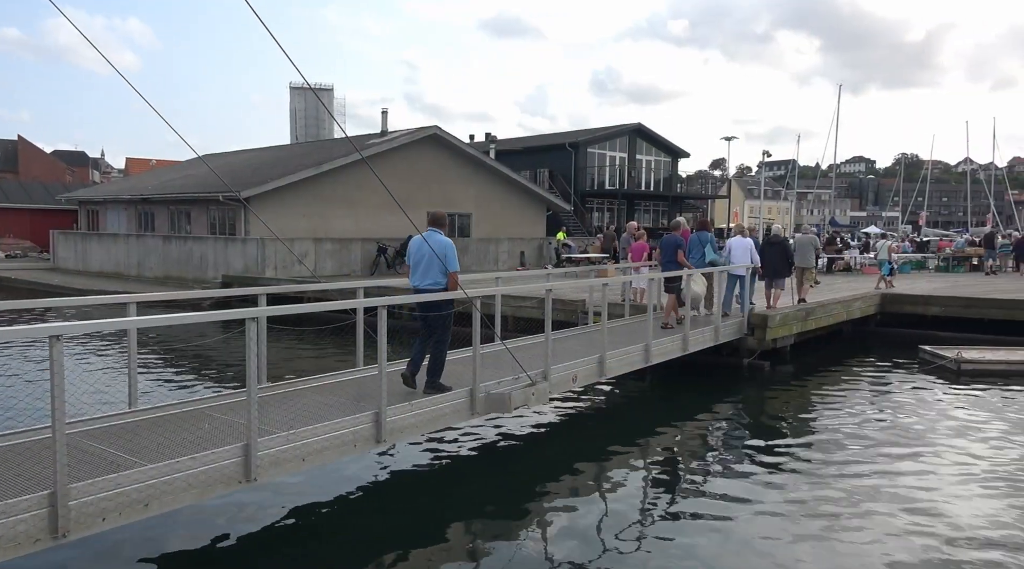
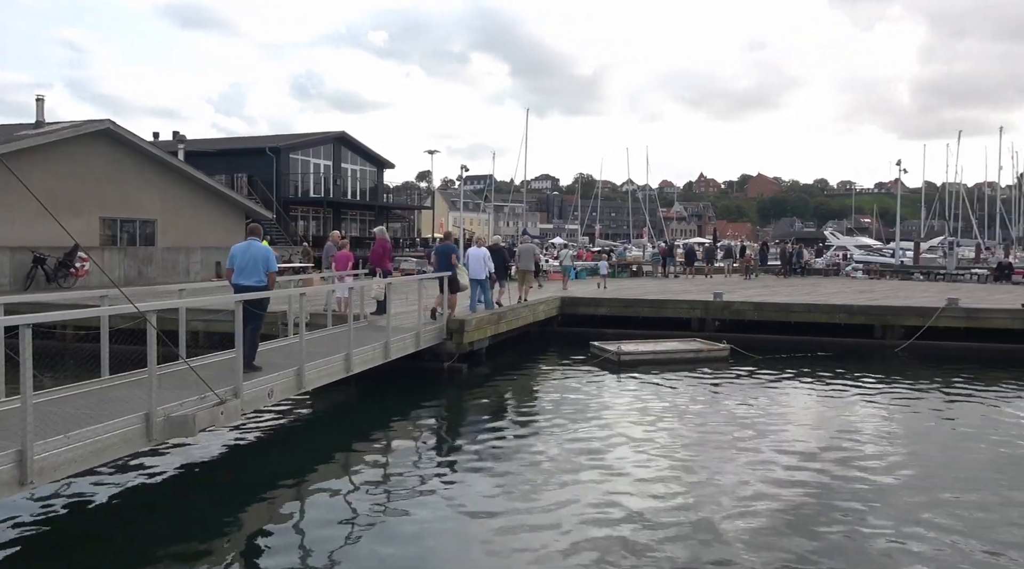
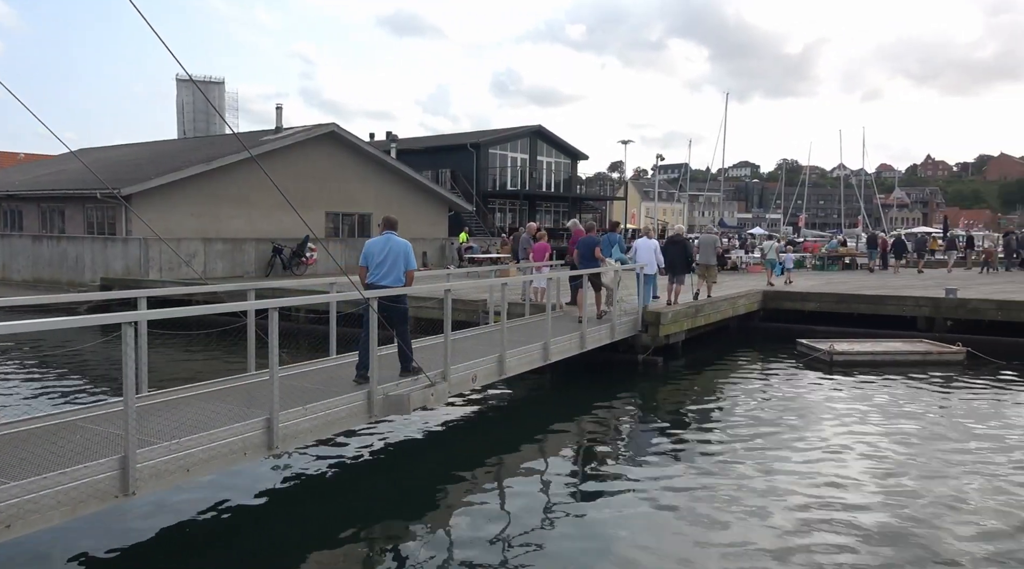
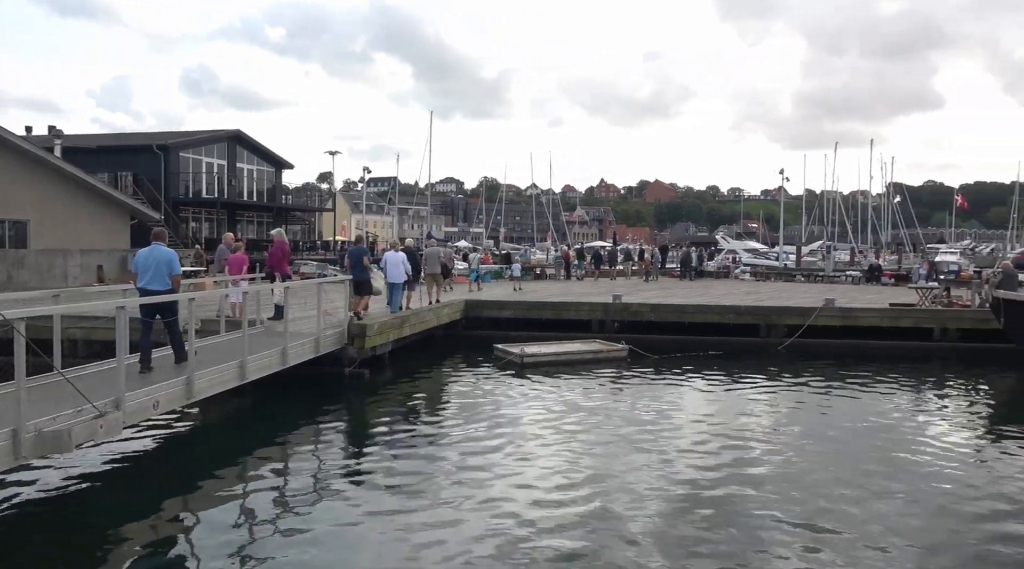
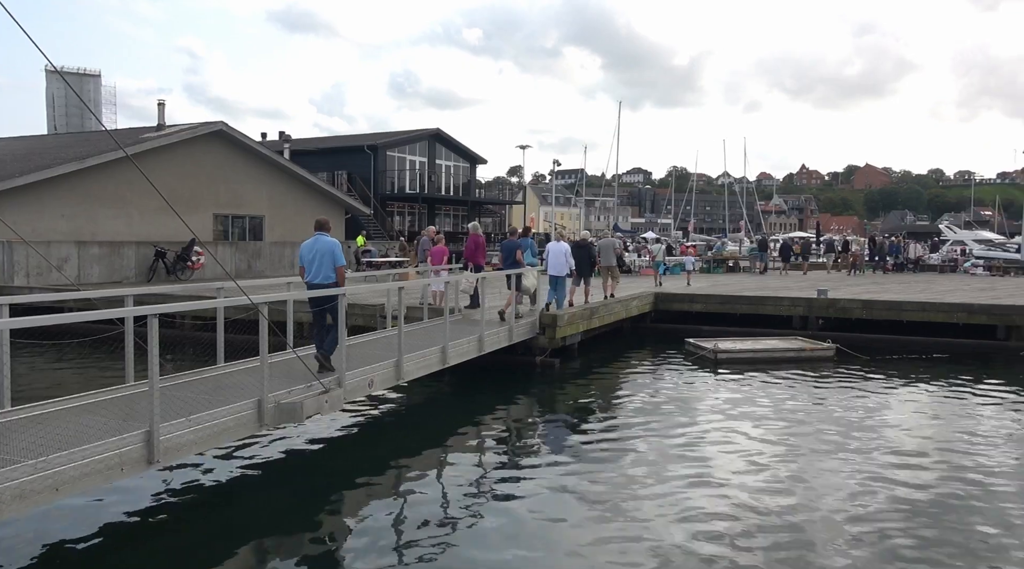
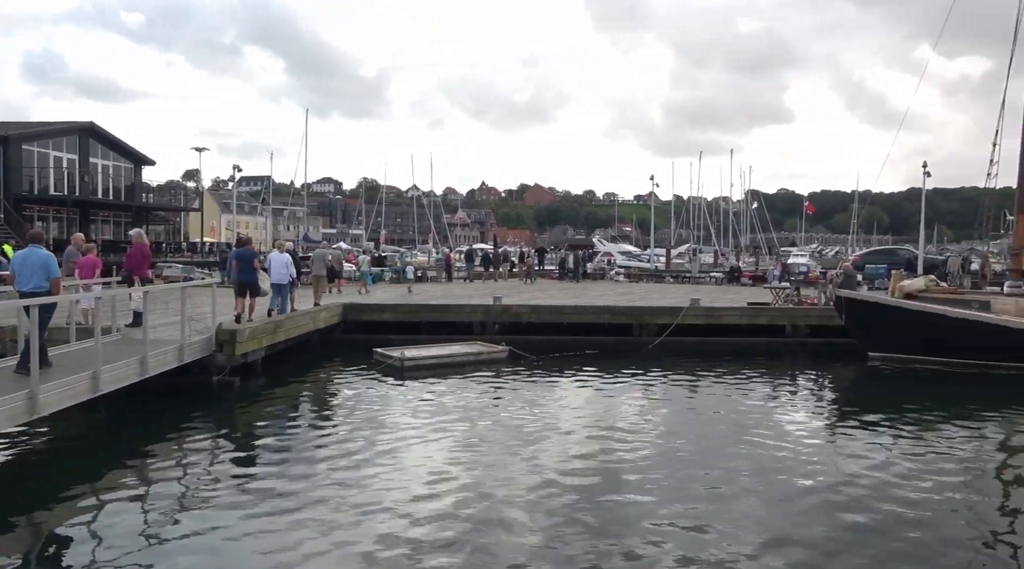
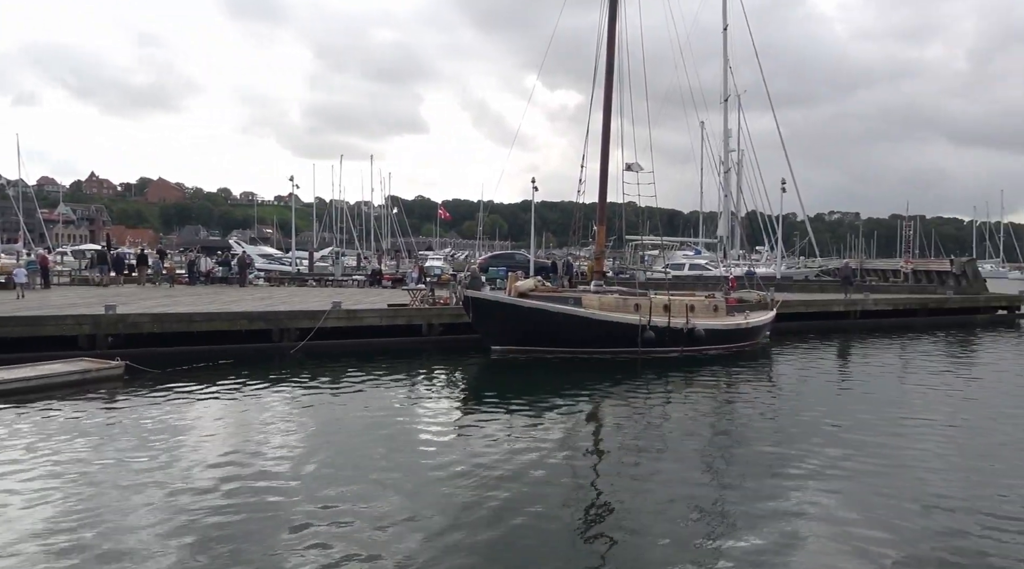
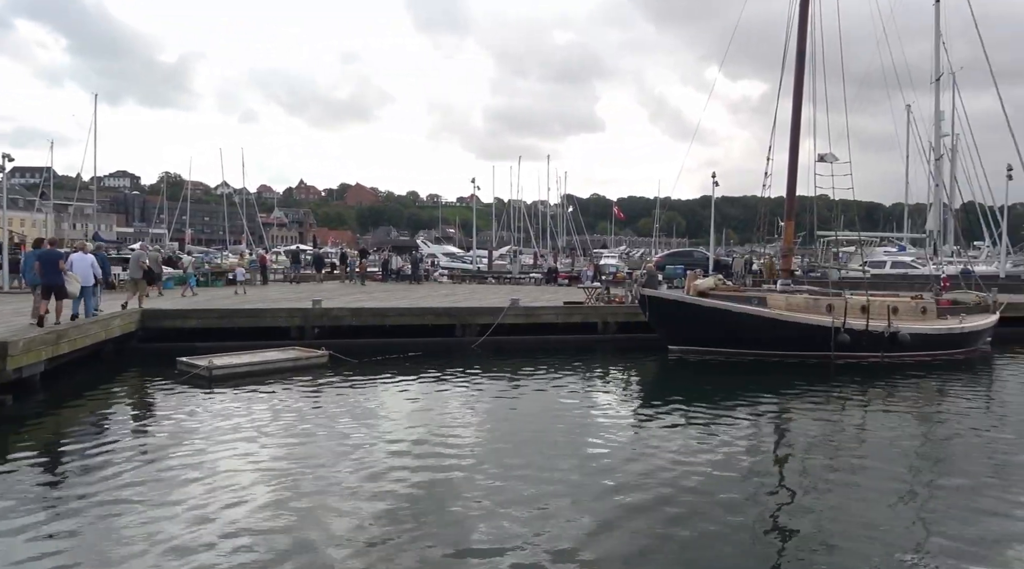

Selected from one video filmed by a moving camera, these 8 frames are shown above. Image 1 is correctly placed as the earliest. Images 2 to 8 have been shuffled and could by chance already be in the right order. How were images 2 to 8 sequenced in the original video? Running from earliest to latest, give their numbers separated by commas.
3, 5, 2, 4, 6, 8, 7
